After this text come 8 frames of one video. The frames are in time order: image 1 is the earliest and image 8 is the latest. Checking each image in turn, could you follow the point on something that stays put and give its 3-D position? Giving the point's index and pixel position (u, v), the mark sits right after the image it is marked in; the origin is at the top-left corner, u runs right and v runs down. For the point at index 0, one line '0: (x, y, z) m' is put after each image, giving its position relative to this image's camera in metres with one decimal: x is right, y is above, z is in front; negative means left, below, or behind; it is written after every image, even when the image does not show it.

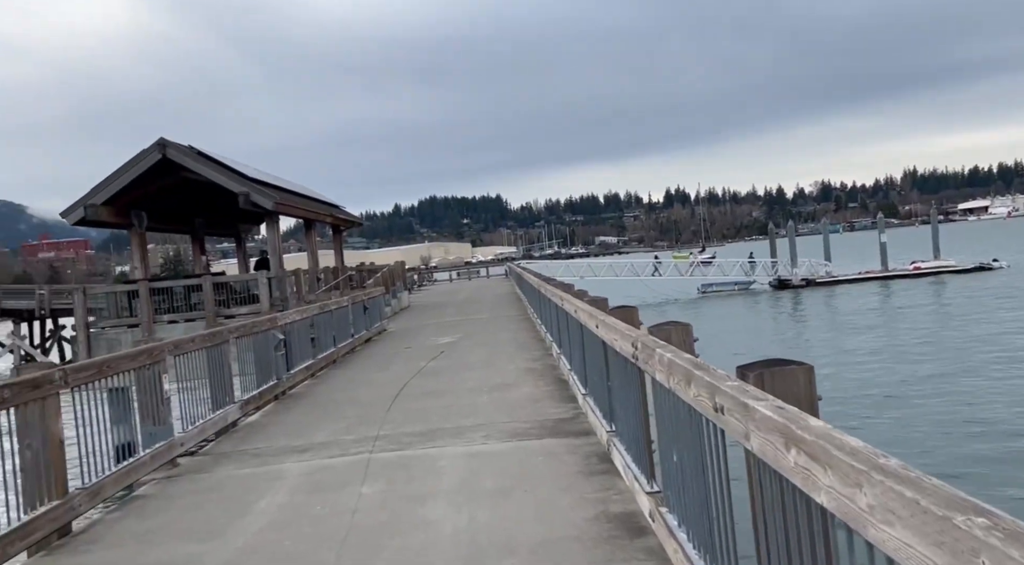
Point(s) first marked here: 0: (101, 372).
0: (-3.0, -0.7, +6.4) m
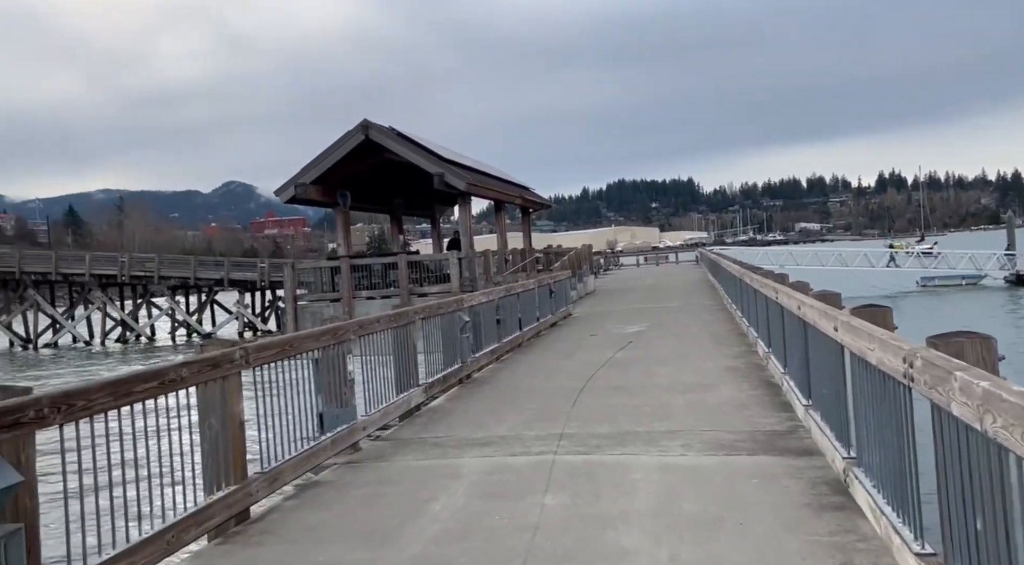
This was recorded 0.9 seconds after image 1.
0: (-1.6, -0.5, +6.2) m
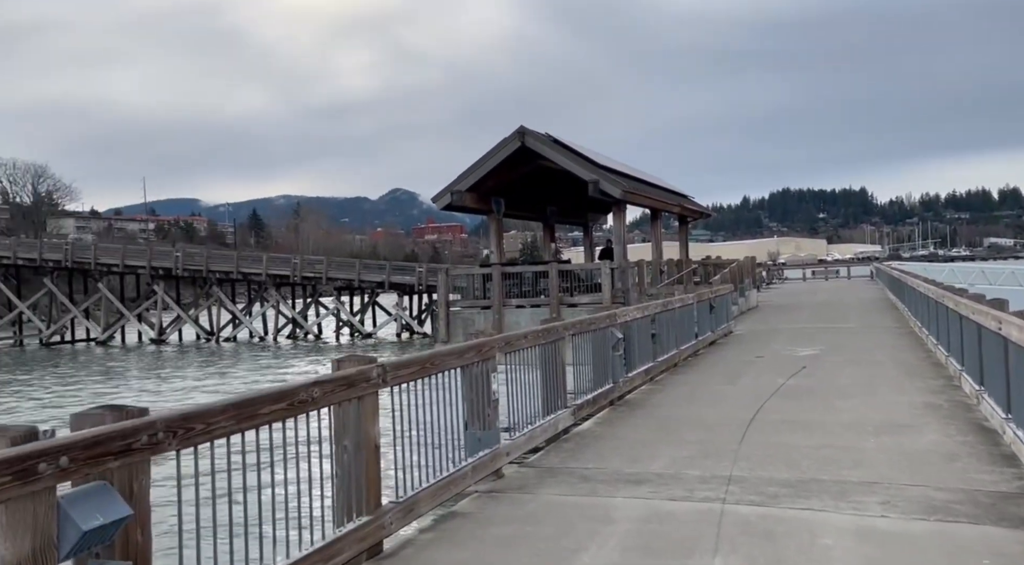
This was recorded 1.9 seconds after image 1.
0: (-0.6, -0.6, +5.8) m
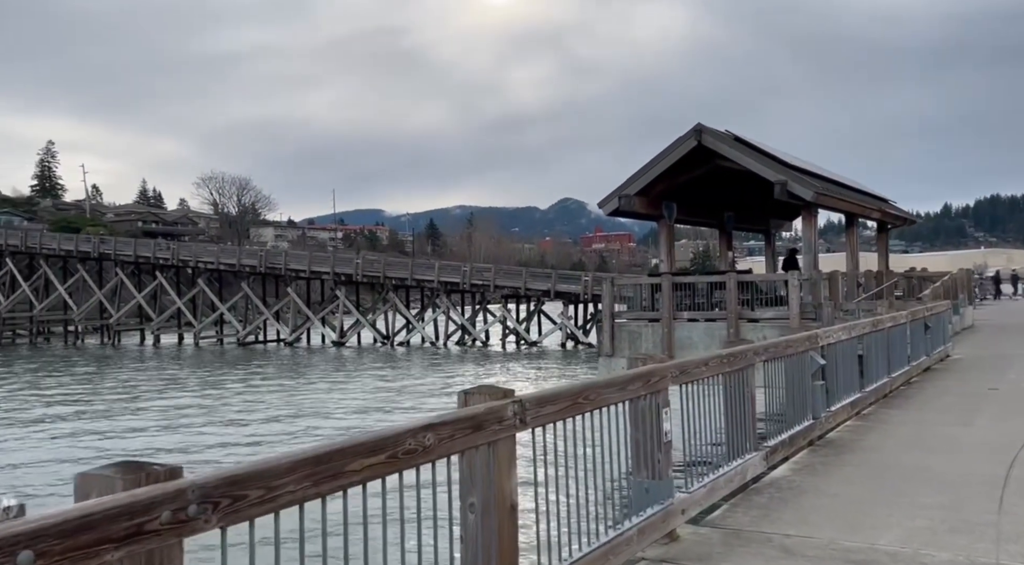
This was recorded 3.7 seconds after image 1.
0: (+0.4, -0.6, +4.5) m
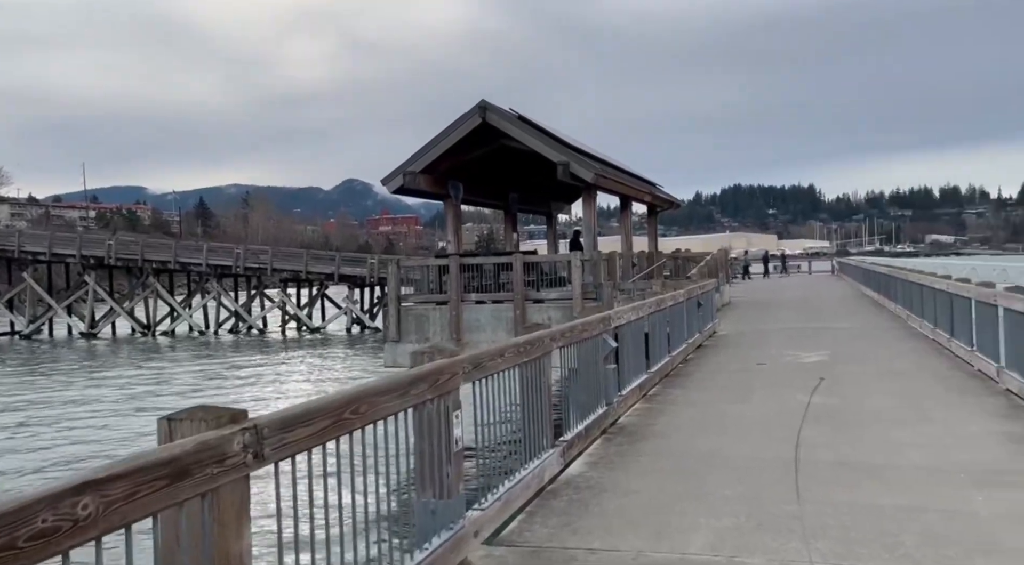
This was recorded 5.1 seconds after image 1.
0: (-0.7, -0.6, +3.5) m
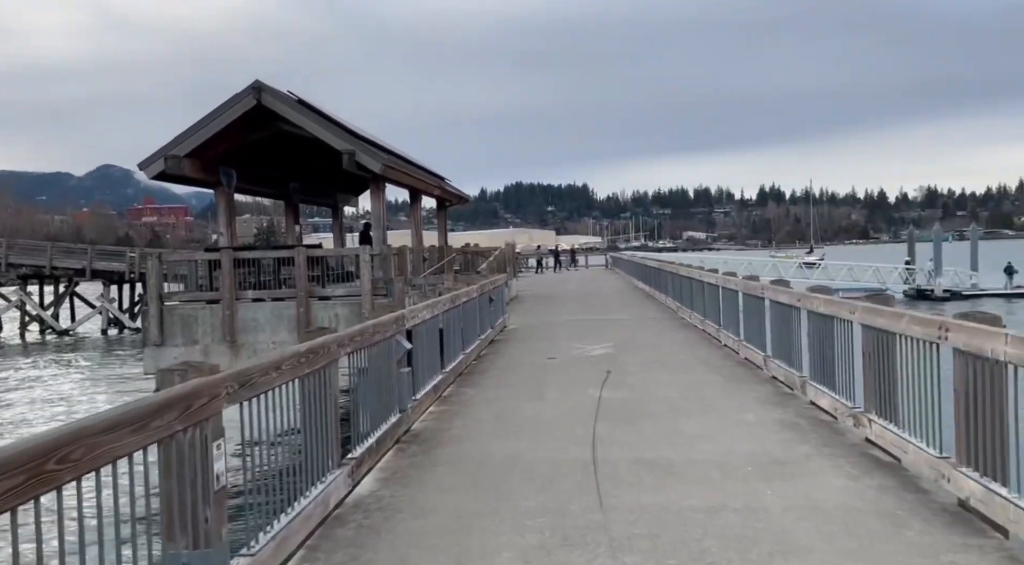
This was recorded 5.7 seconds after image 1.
0: (-1.3, -0.6, +2.5) m
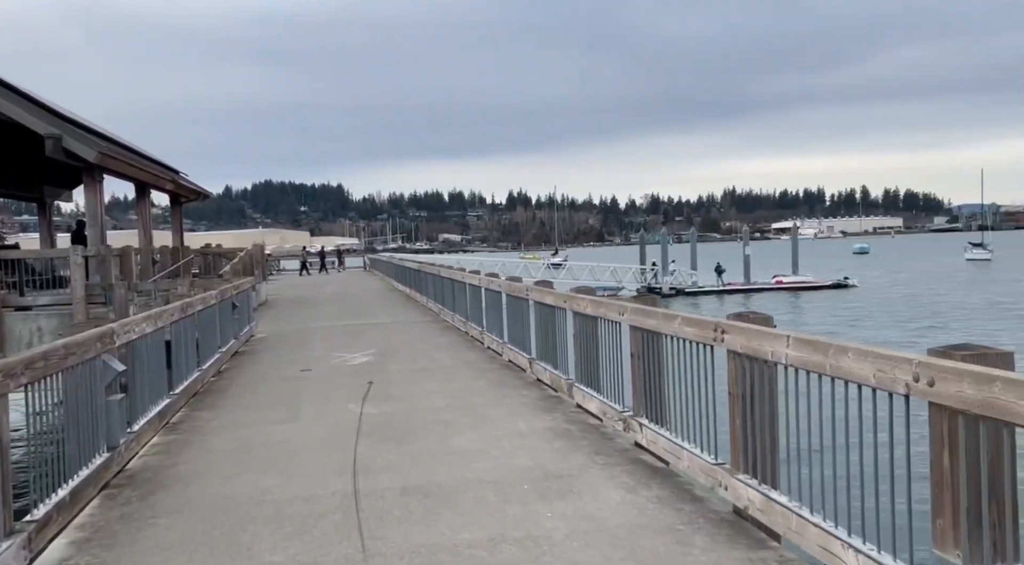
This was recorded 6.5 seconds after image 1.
0: (-1.8, -0.6, +1.1) m
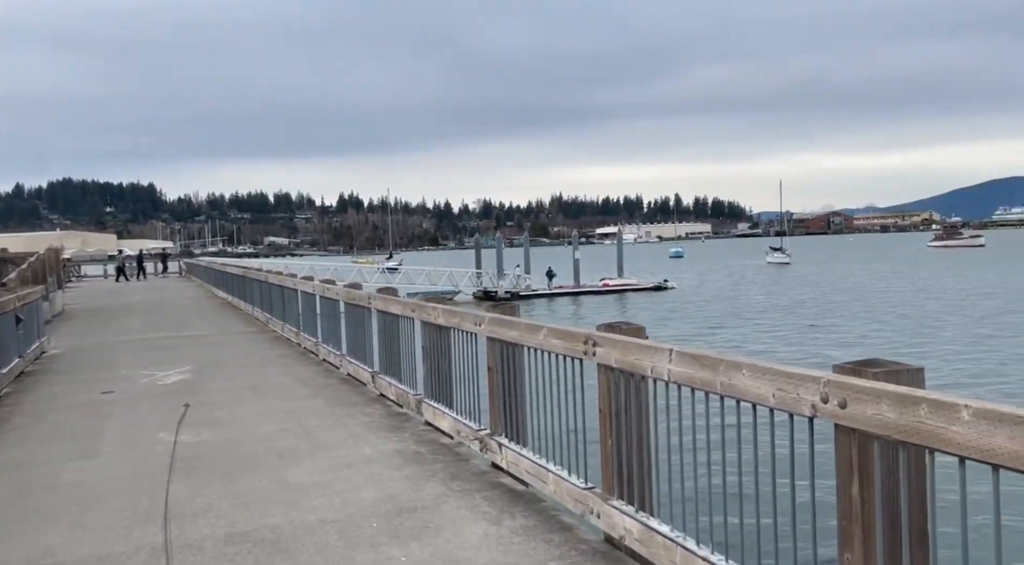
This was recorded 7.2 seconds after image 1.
0: (-1.6, -0.6, -0.2) m
